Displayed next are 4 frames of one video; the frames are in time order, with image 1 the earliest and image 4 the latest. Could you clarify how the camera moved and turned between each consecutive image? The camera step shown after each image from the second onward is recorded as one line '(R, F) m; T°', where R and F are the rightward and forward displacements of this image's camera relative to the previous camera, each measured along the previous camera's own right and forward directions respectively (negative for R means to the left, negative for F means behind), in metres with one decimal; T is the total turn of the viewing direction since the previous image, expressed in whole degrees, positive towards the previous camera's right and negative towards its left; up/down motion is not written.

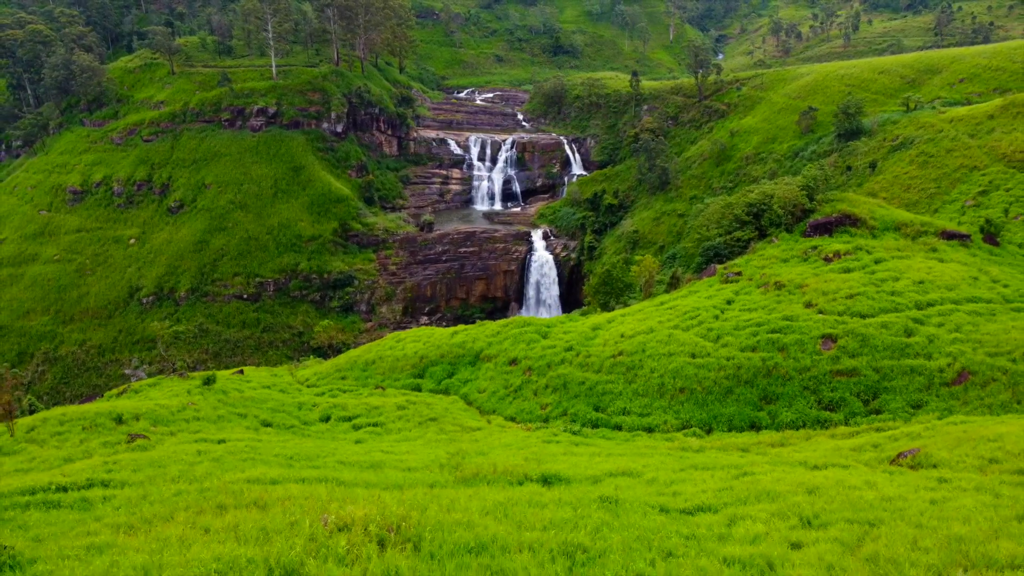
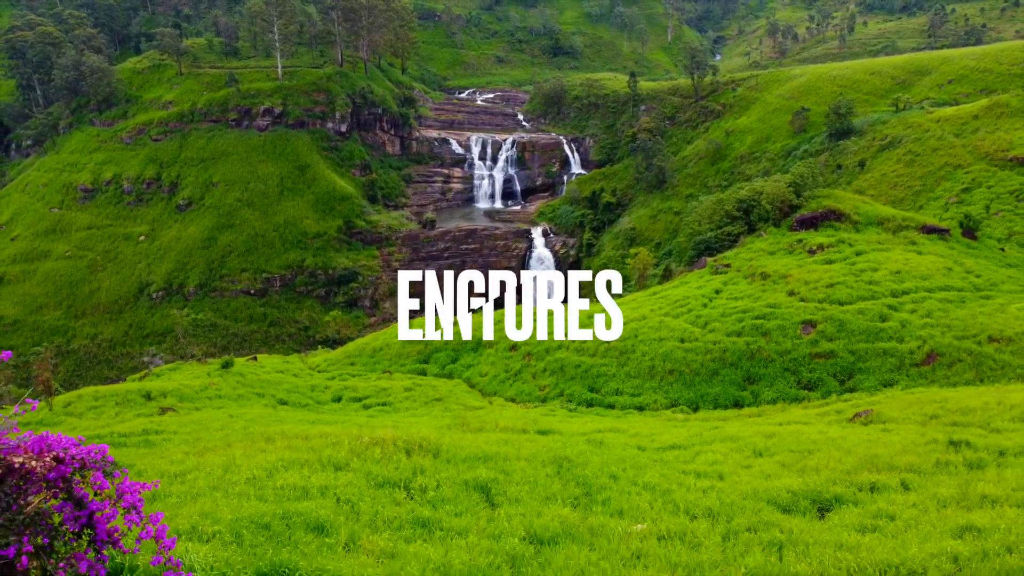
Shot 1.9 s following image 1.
(0.0, -1.8) m; 0°
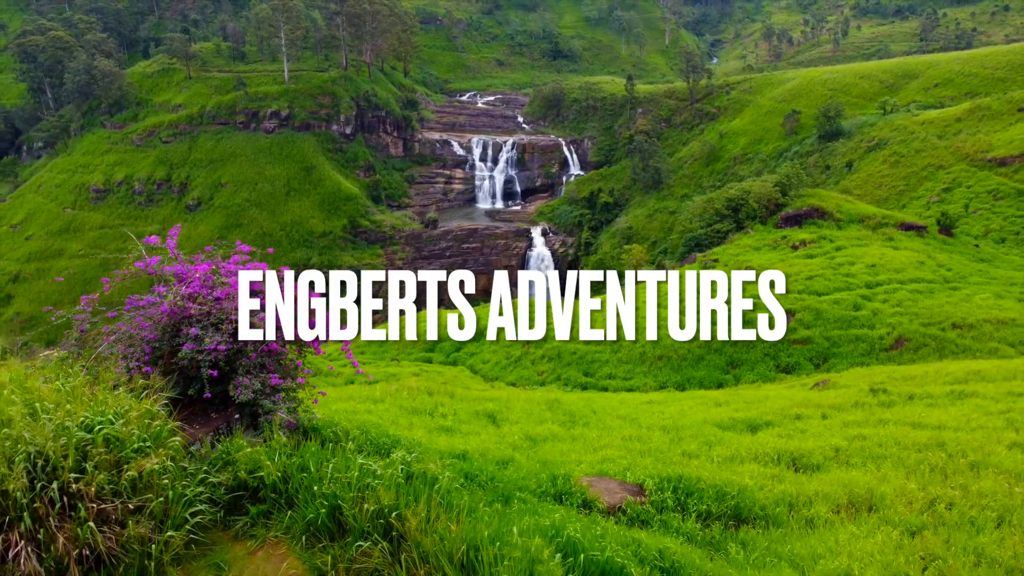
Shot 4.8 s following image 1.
(0.0, -2.1) m; 0°
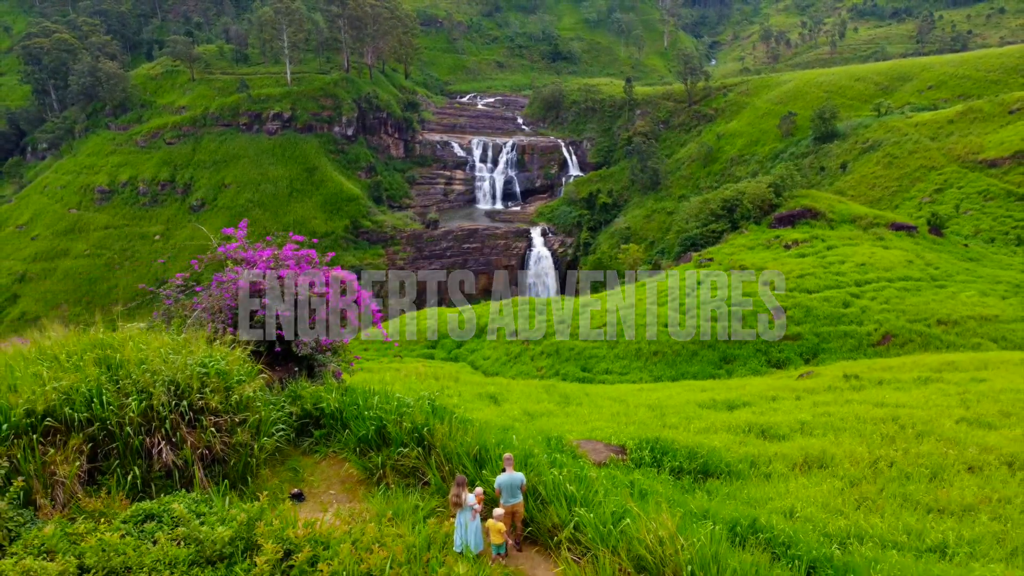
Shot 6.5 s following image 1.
(0.0, -0.9) m; 0°
